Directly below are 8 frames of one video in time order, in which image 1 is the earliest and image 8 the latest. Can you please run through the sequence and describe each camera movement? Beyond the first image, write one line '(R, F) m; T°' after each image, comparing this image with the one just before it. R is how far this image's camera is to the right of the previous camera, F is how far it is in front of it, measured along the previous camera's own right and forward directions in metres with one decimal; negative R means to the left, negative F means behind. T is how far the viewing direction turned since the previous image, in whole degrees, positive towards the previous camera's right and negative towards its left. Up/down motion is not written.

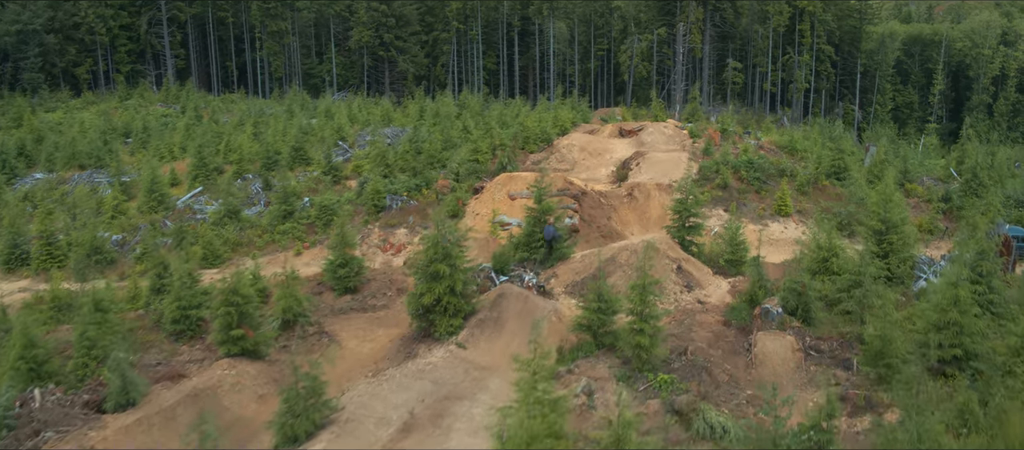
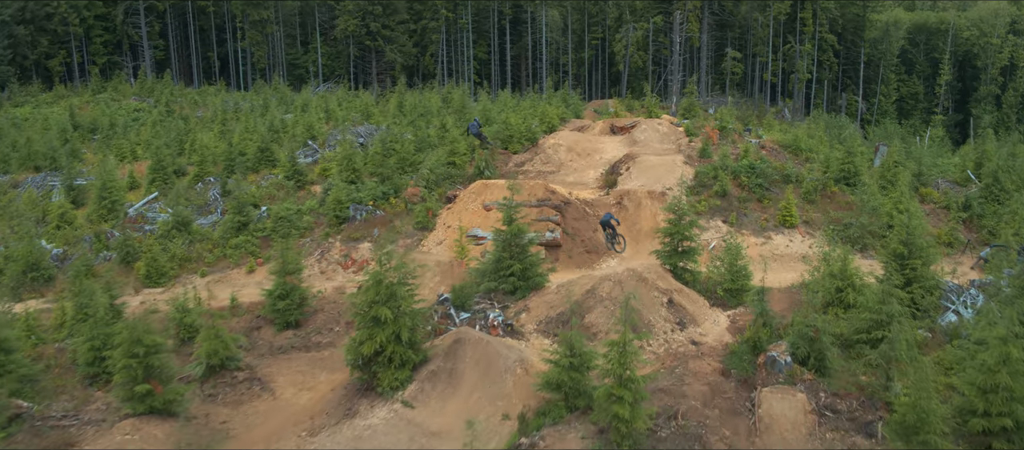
(+0.3, +1.9) m; 0°
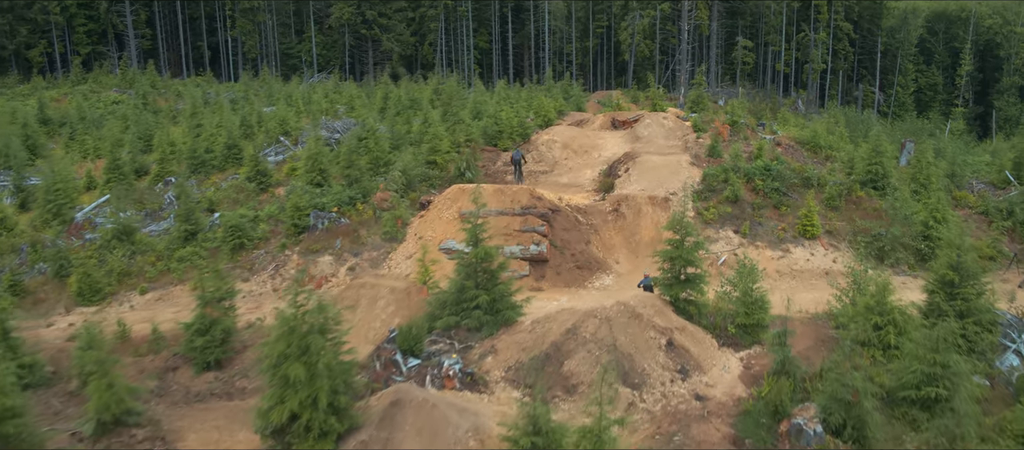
(+0.4, +2.2) m; 0°
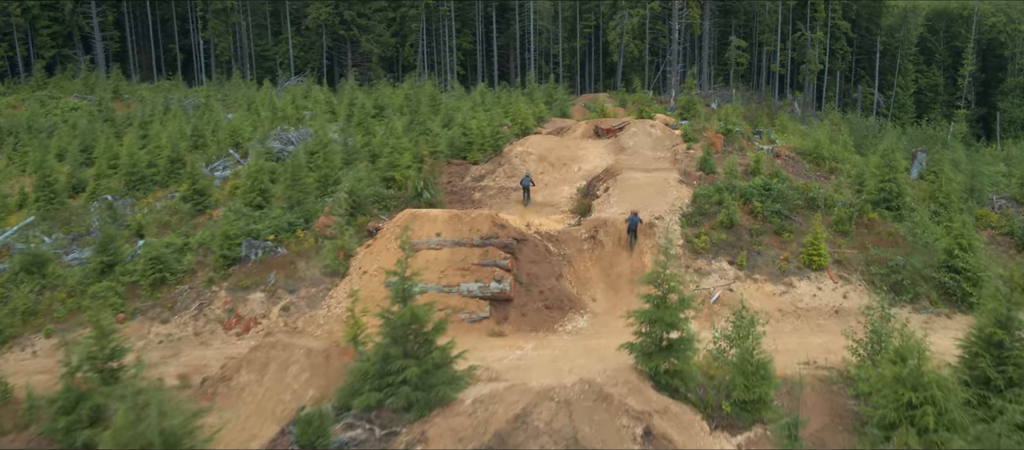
(+0.4, +2.1) m; 0°
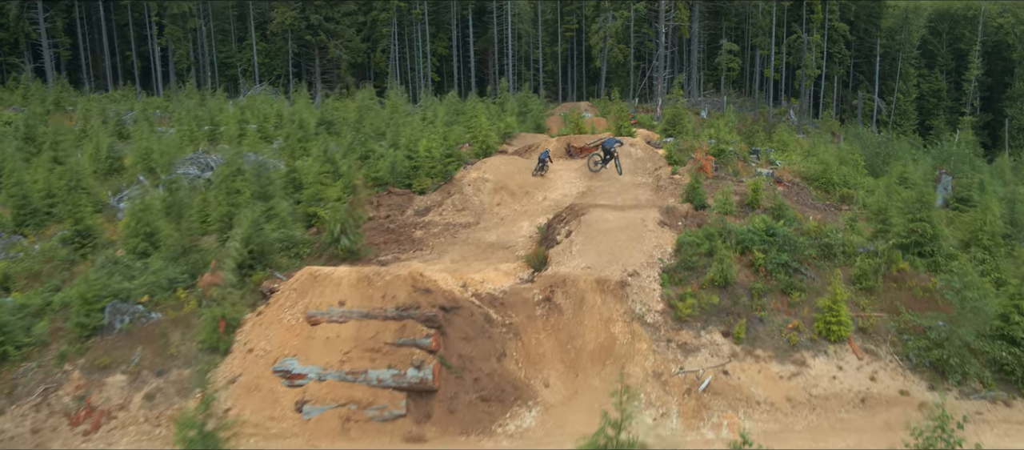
(+0.5, +3.0) m; 0°
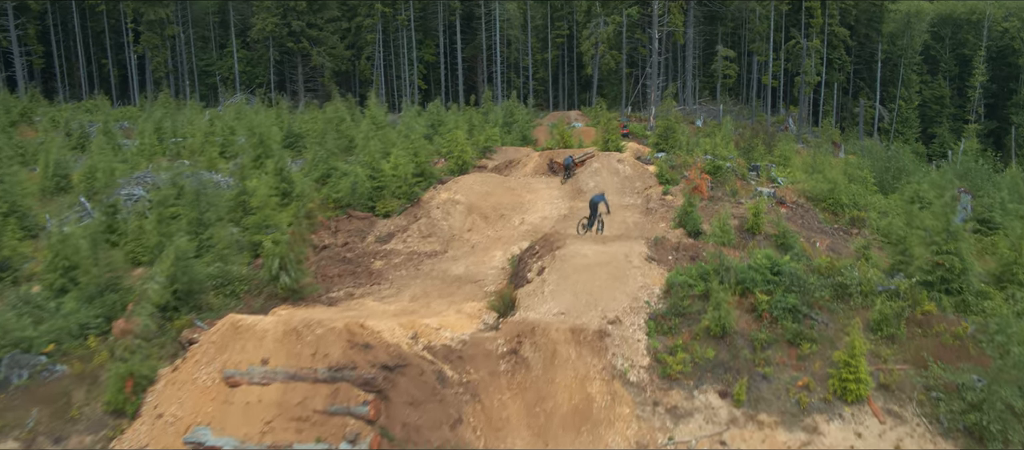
(+0.3, +1.6) m; 0°
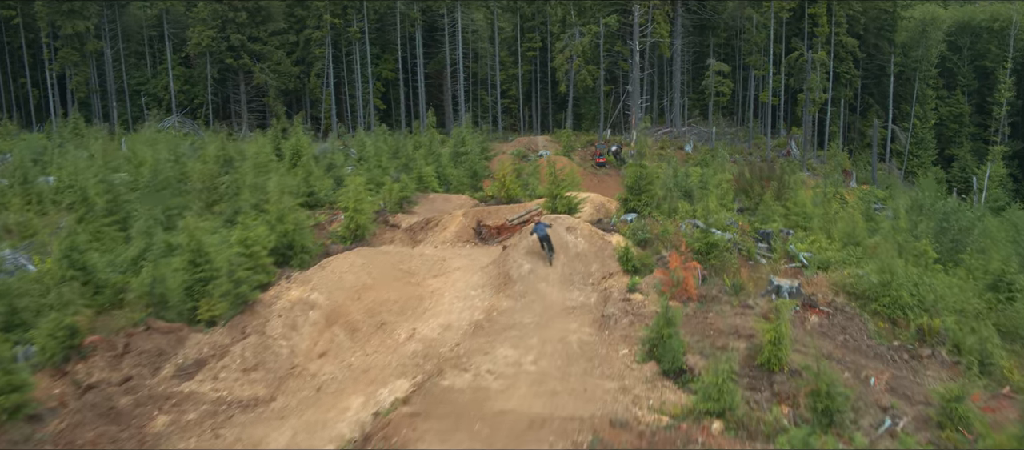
(+0.8, +5.1) m; 0°
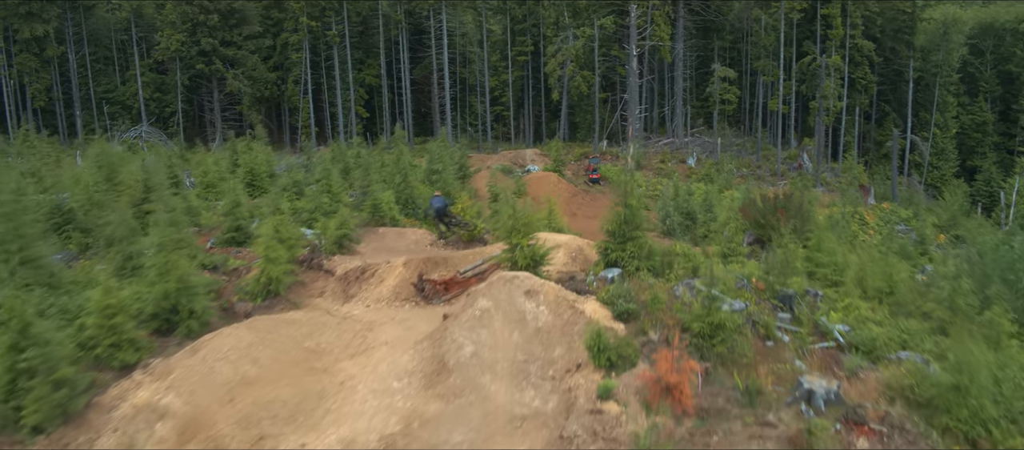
(+0.4, +2.7) m; 0°
